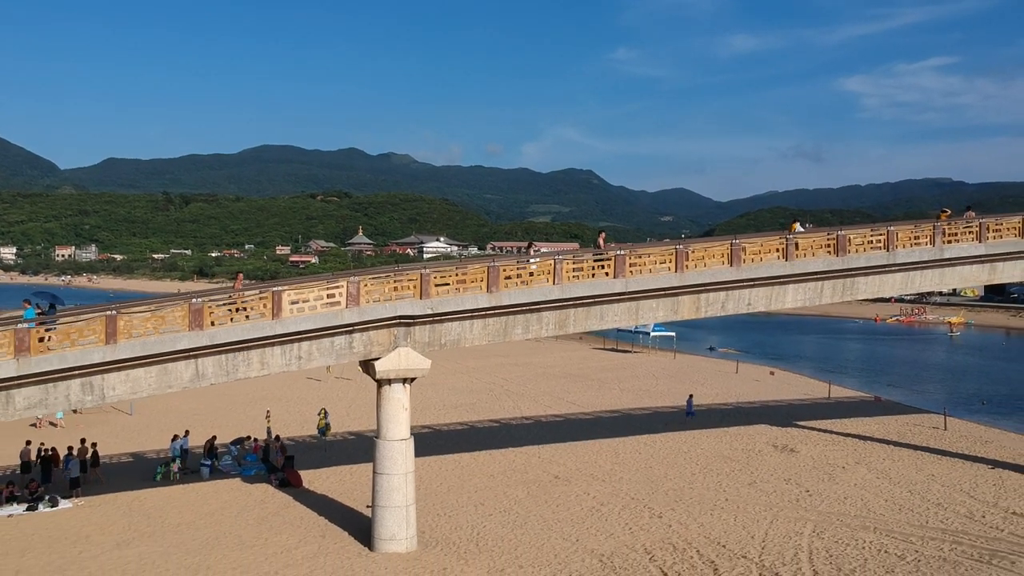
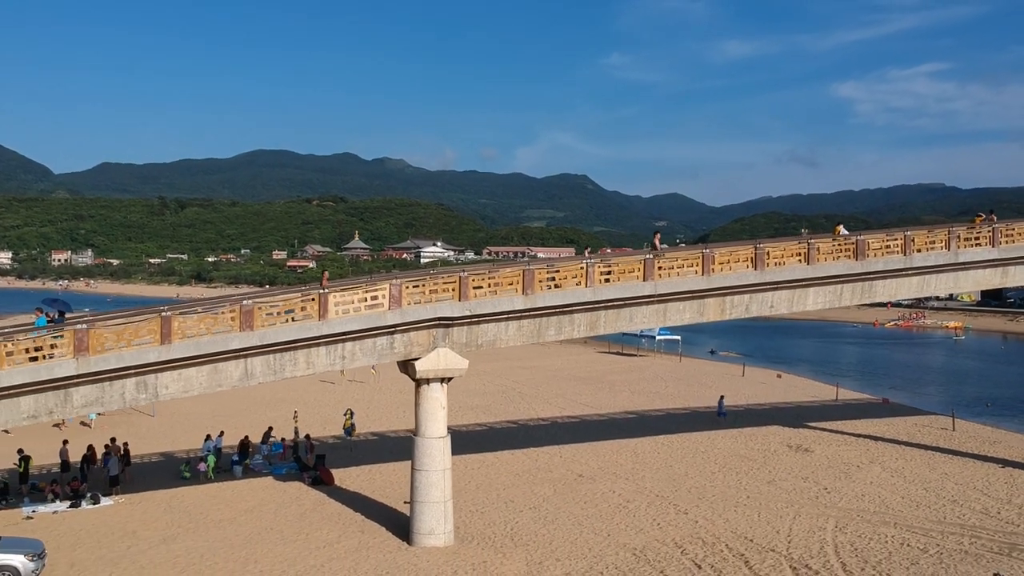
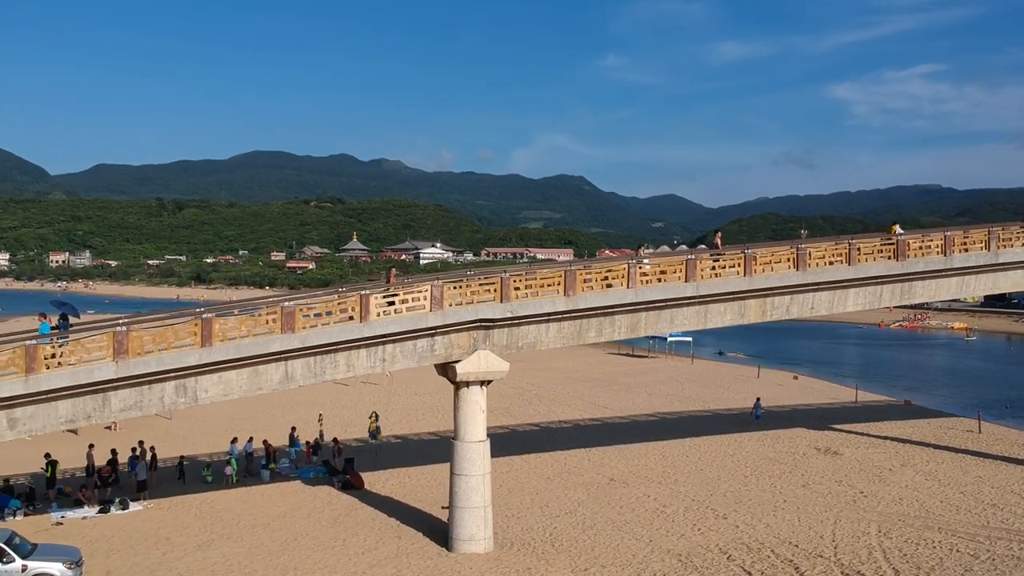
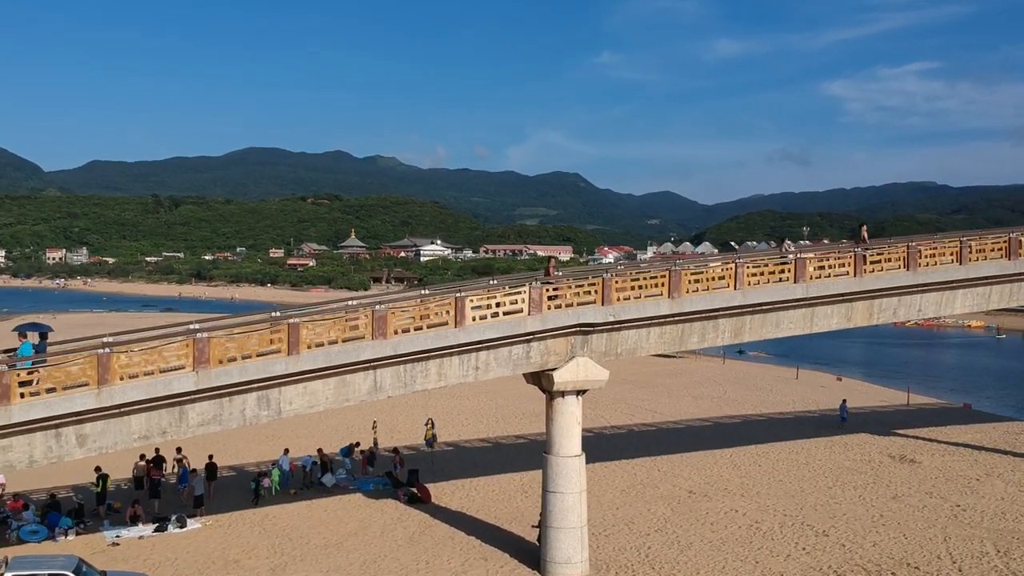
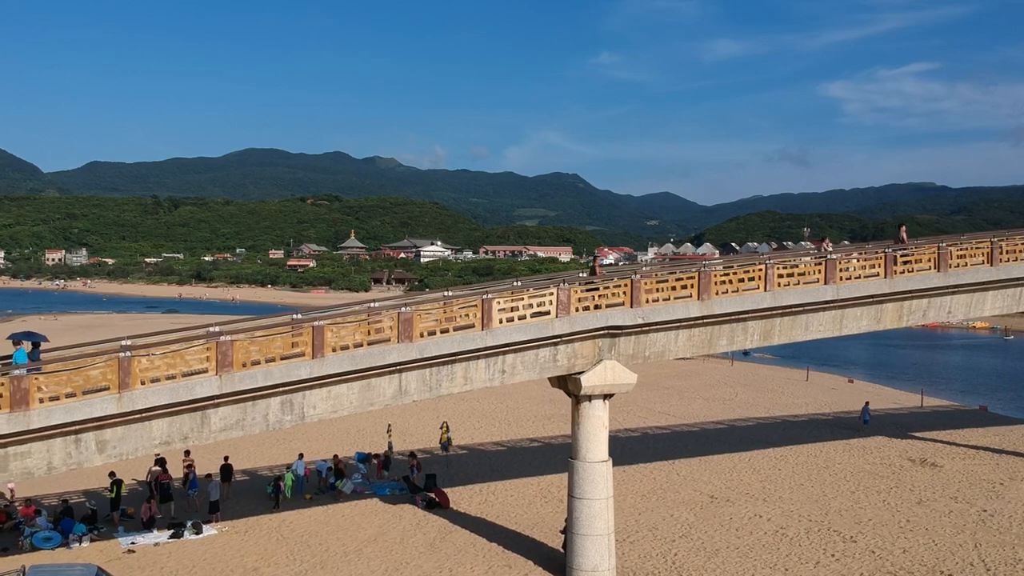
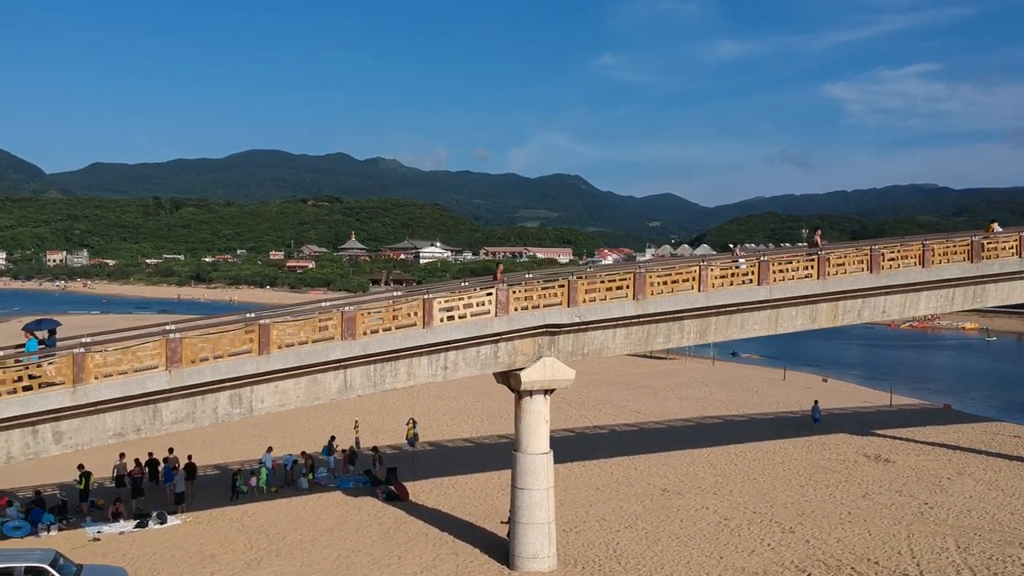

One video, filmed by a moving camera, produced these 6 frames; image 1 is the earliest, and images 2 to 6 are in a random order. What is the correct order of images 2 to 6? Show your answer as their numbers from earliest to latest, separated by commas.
2, 3, 6, 4, 5
